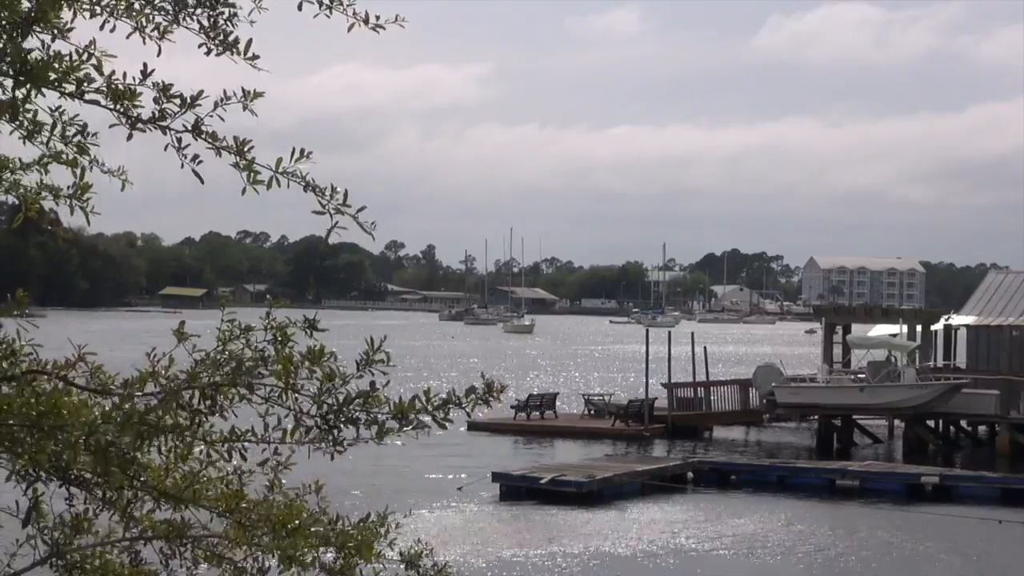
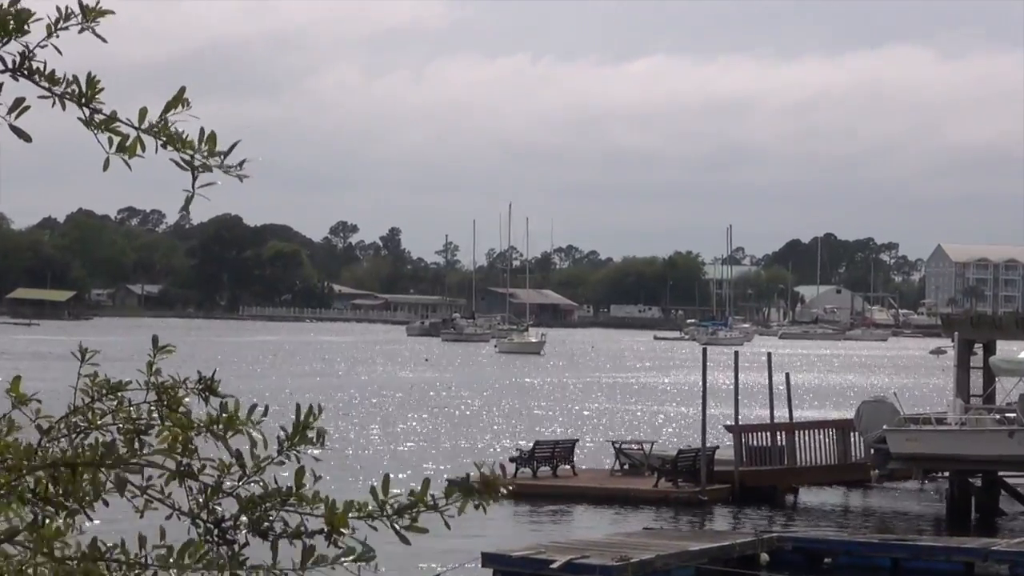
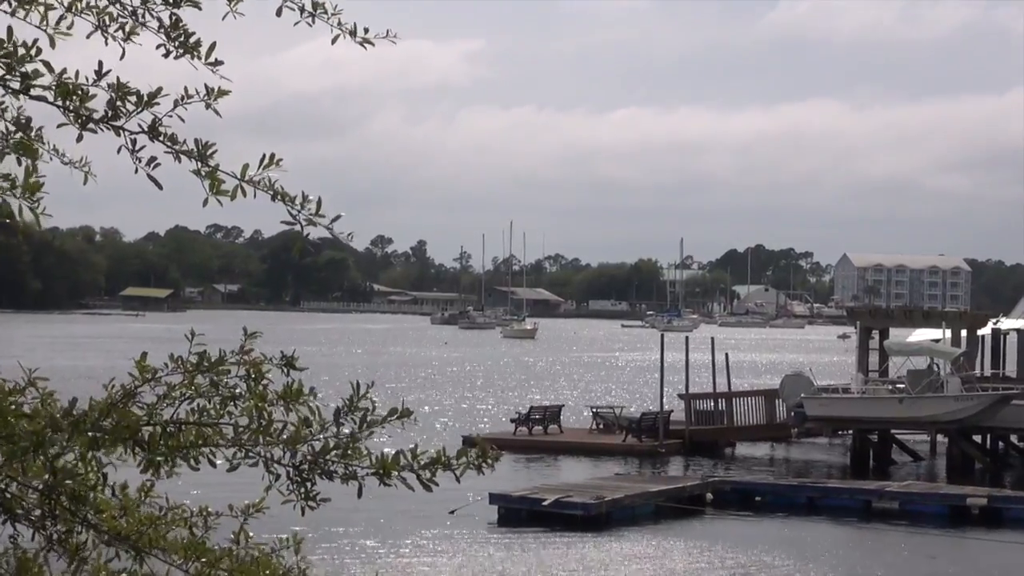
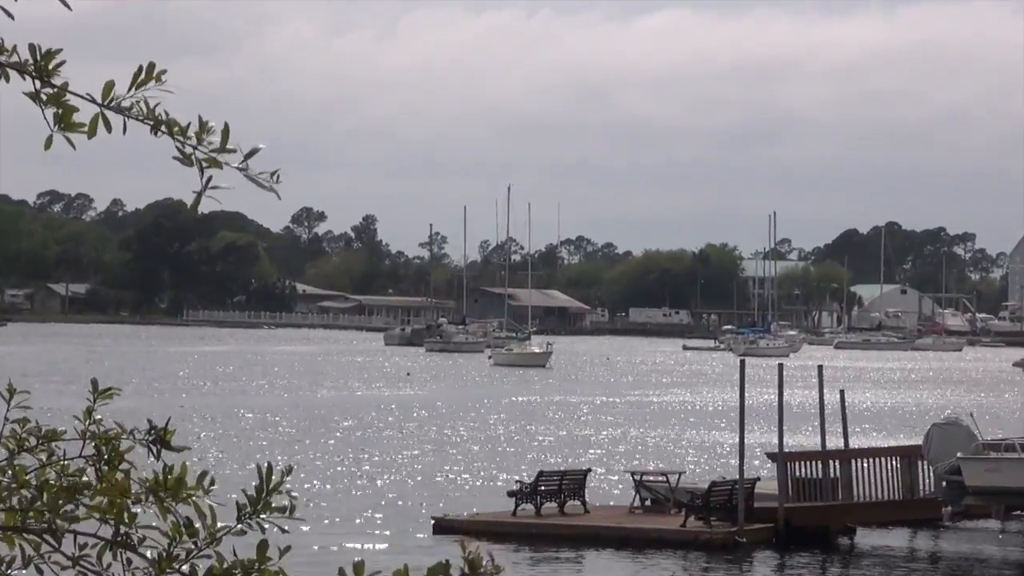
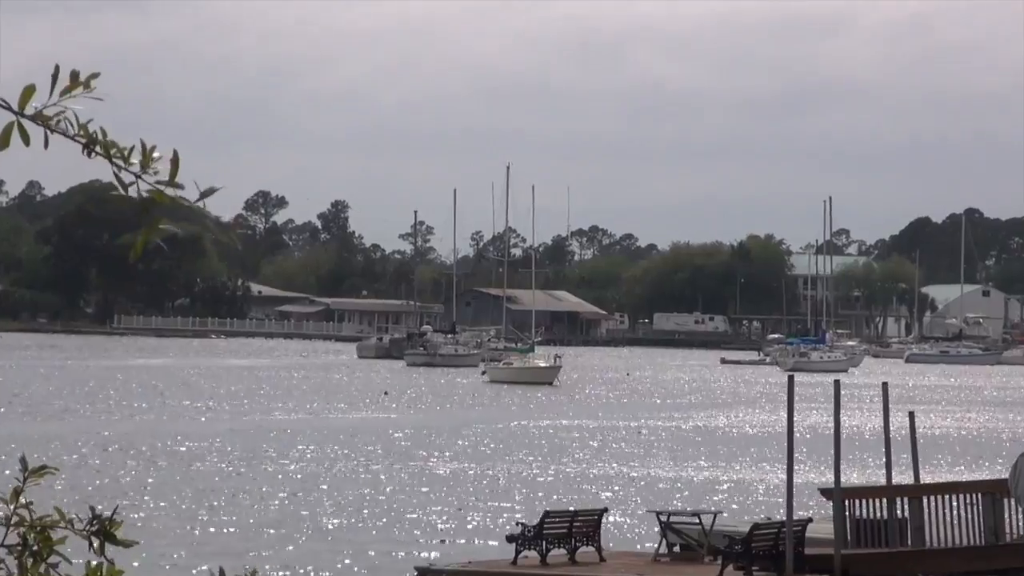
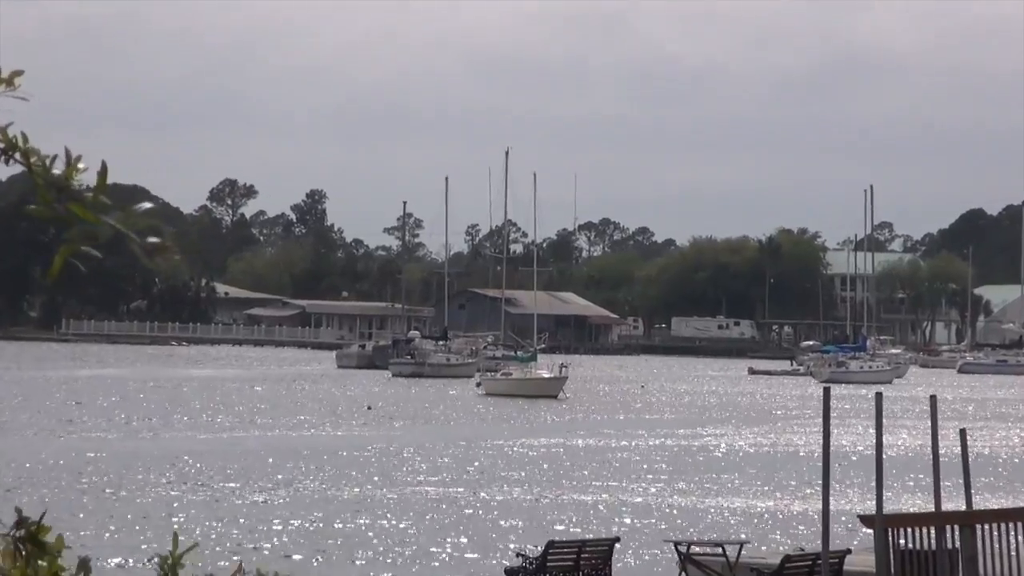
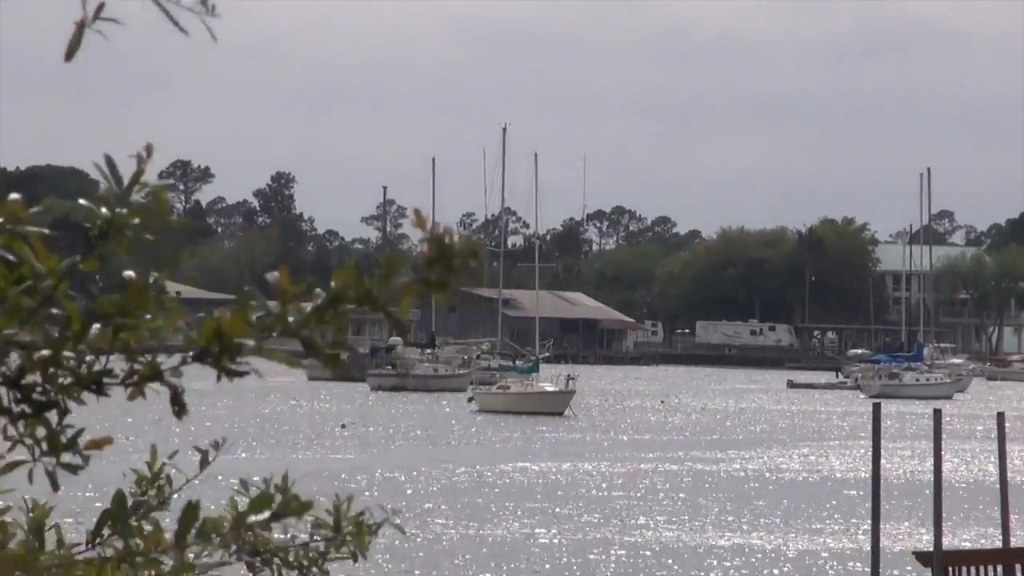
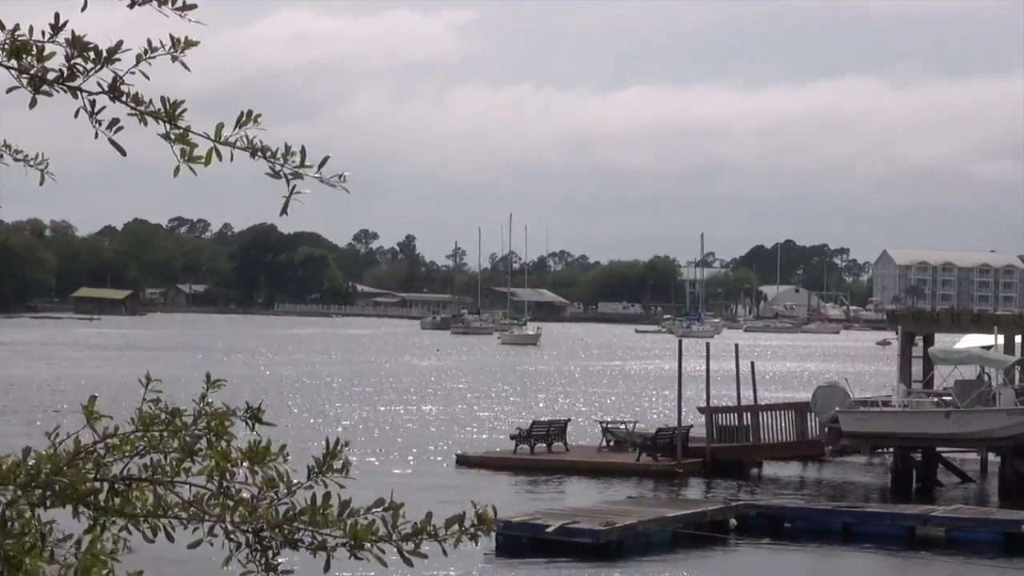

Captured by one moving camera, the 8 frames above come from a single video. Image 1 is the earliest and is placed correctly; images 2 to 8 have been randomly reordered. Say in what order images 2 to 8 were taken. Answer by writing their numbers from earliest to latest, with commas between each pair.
3, 8, 2, 4, 5, 6, 7
